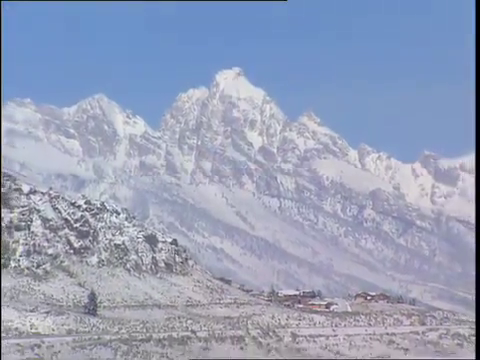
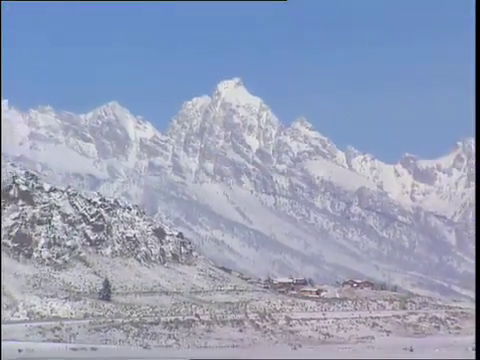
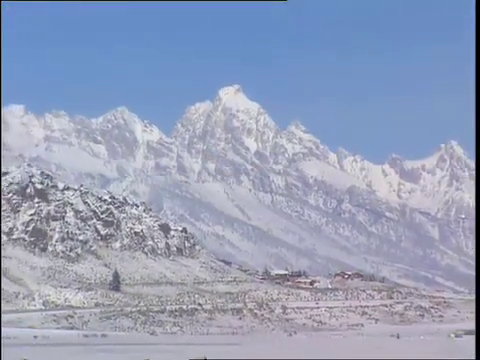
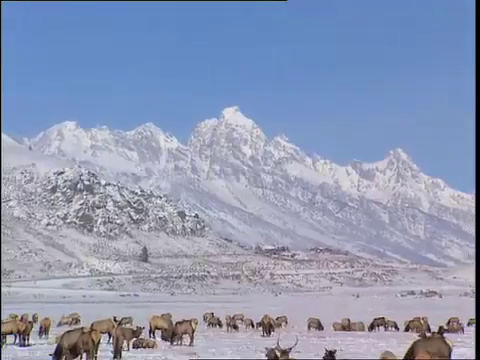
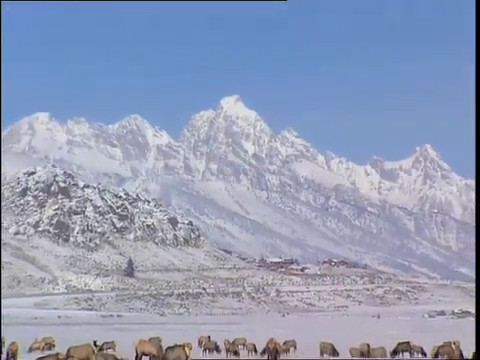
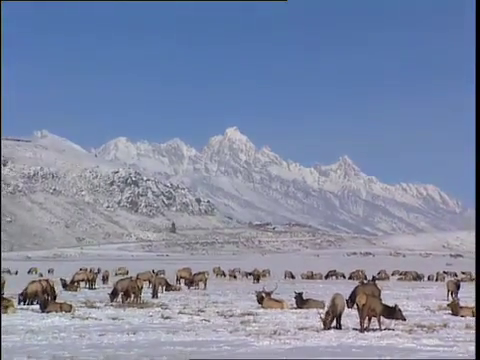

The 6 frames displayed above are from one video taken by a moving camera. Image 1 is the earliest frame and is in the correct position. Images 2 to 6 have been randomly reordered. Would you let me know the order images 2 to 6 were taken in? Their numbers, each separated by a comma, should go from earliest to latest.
2, 3, 5, 4, 6
